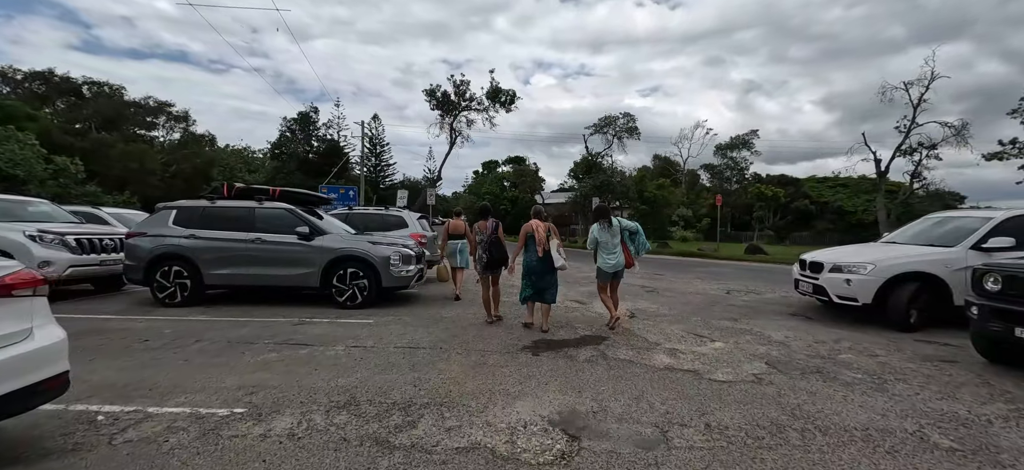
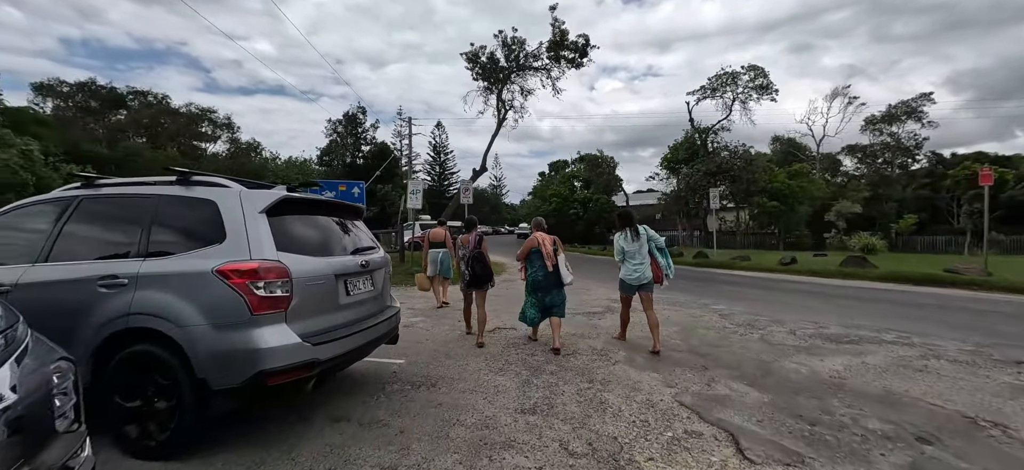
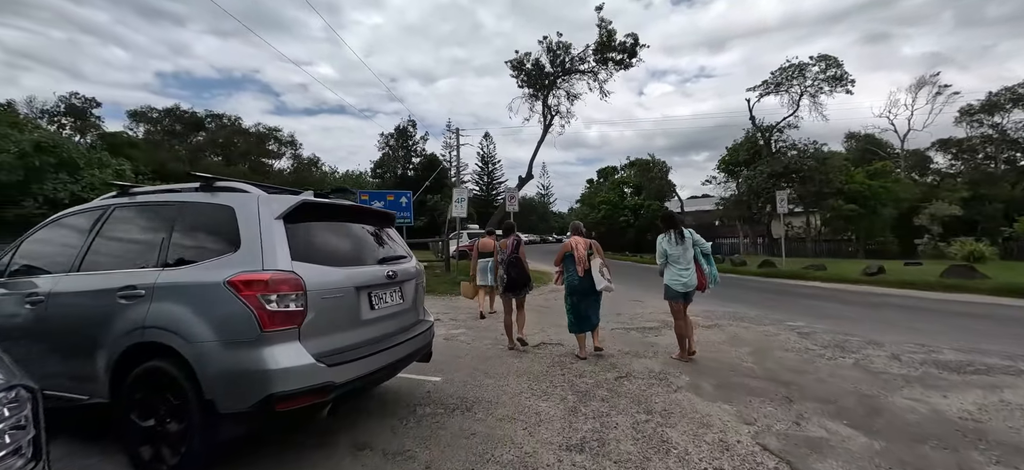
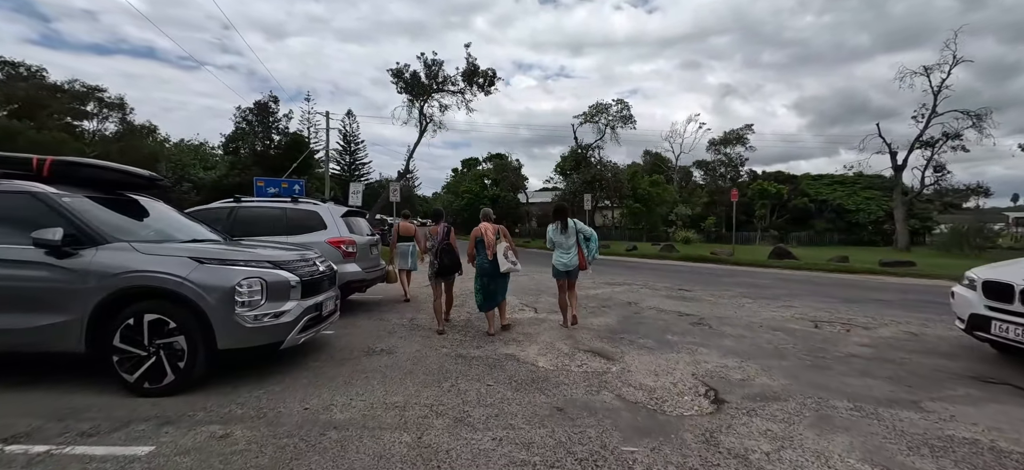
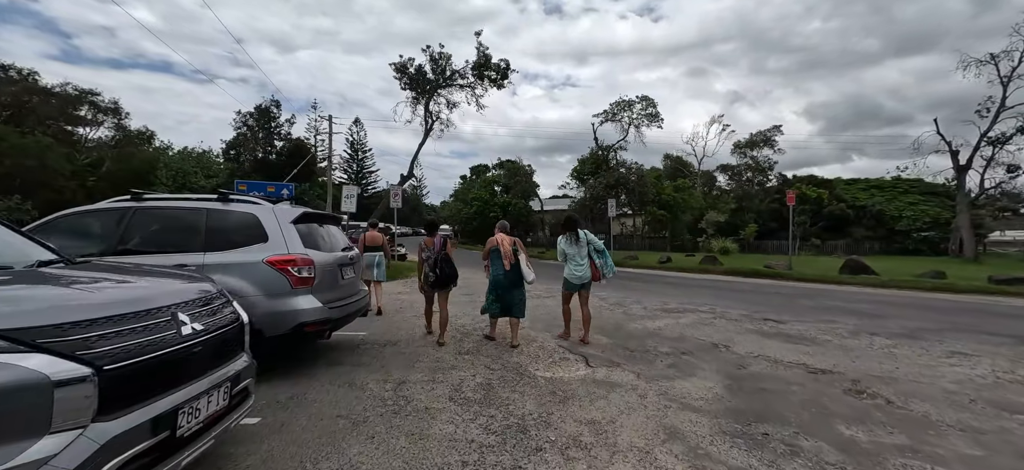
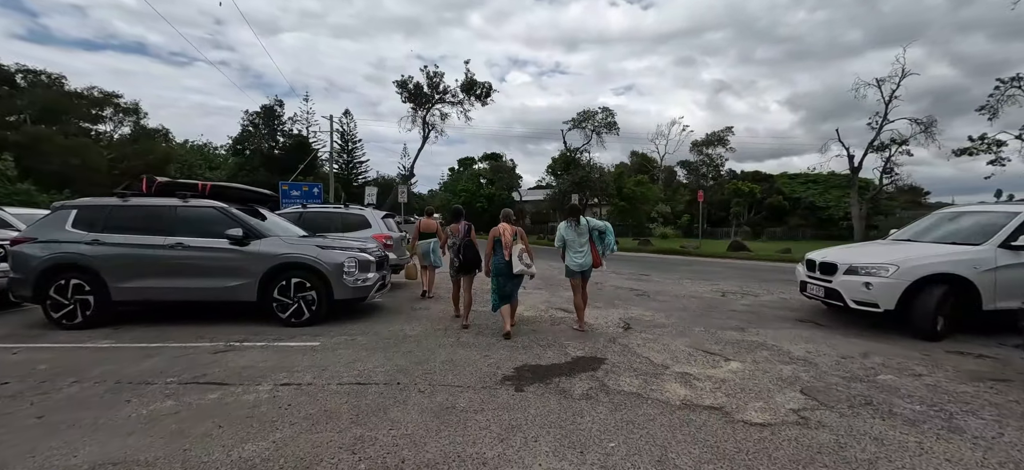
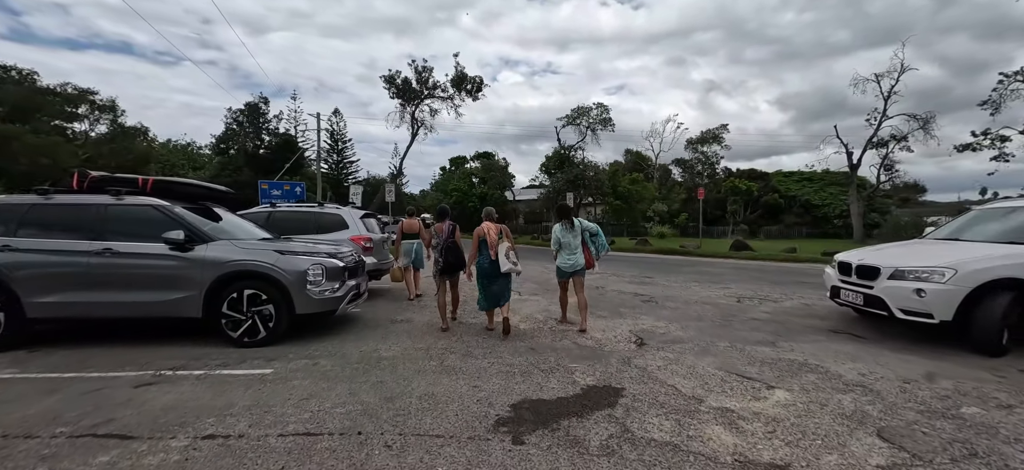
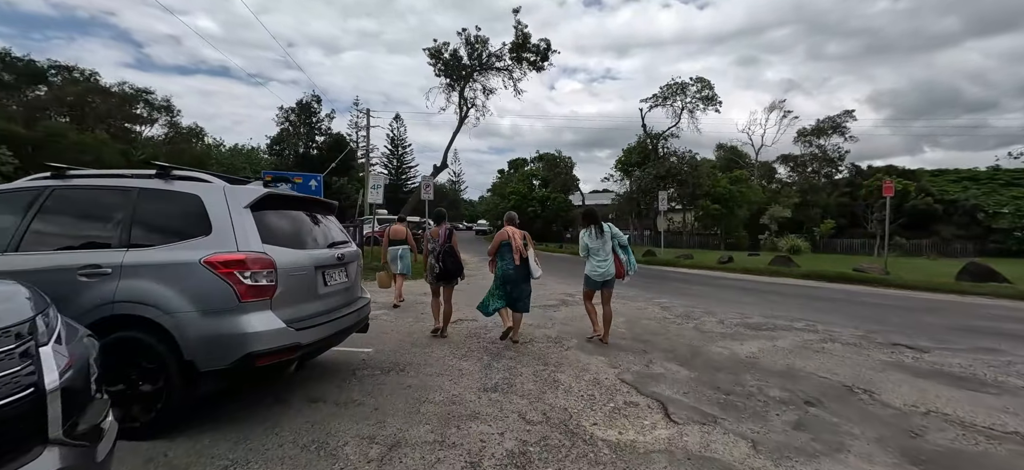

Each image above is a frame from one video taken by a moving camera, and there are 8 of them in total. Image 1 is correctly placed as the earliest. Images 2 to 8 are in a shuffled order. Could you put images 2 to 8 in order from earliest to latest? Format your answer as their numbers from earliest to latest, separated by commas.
6, 7, 4, 5, 8, 2, 3
